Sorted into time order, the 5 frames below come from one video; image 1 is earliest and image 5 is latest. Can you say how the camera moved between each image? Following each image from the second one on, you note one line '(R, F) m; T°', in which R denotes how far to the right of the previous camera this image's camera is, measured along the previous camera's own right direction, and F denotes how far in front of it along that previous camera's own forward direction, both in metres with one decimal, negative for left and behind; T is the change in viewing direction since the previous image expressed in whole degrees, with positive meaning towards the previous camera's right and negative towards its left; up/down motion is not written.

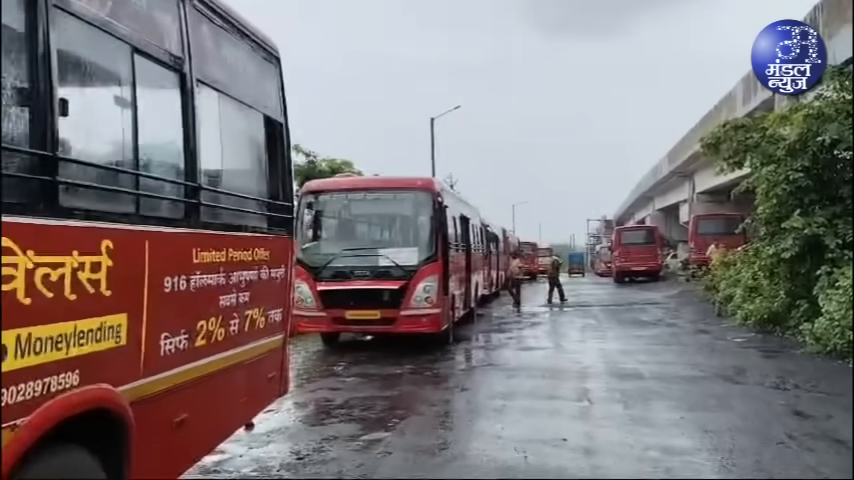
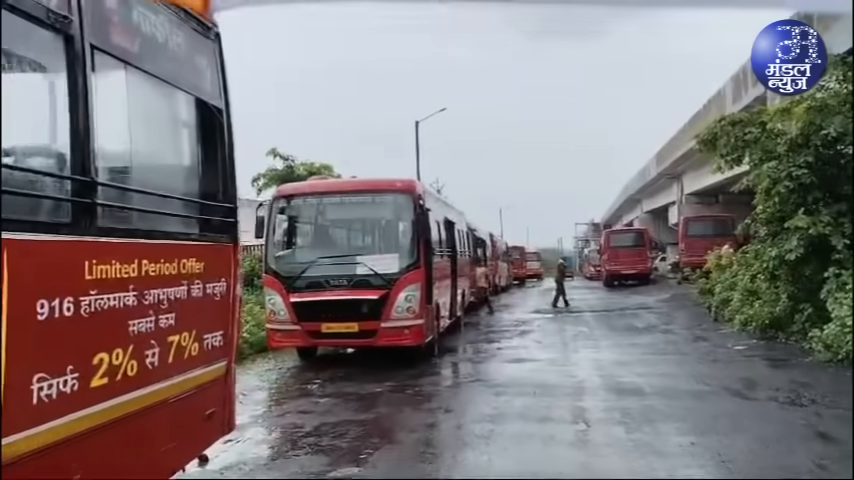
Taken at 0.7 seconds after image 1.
(+0.1, +0.7) m; +1°
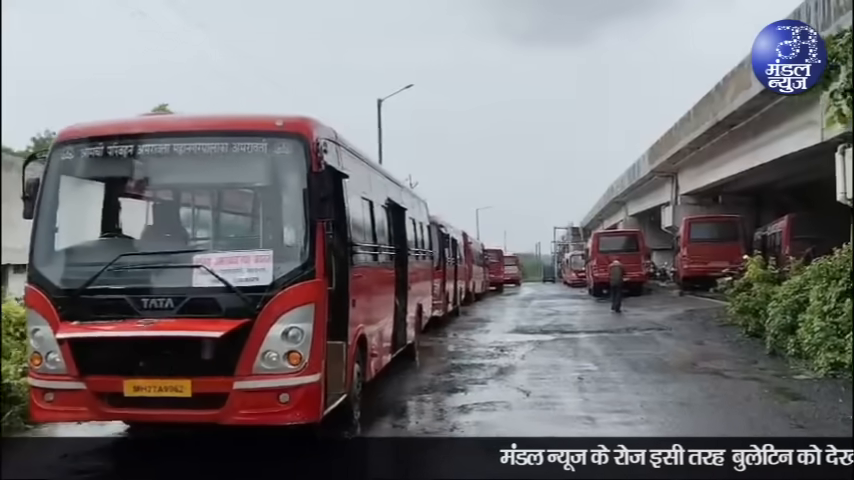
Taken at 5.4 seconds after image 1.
(+0.6, +4.8) m; +2°
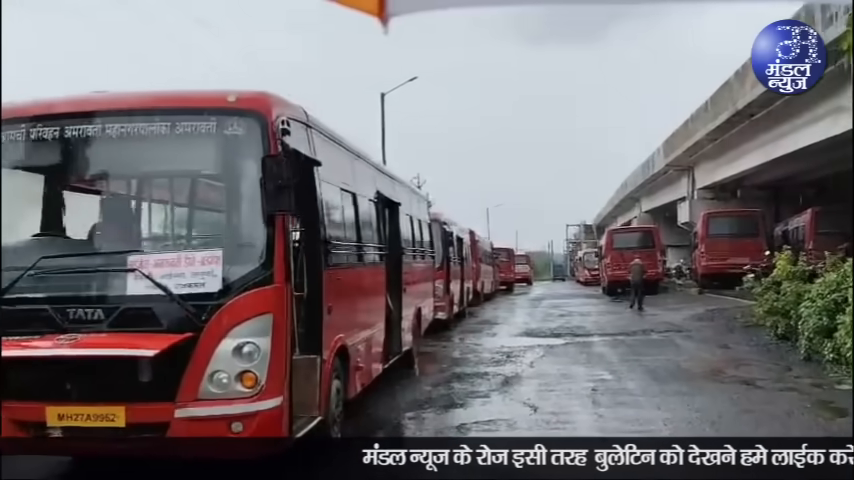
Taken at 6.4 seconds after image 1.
(+0.2, +0.9) m; -1°
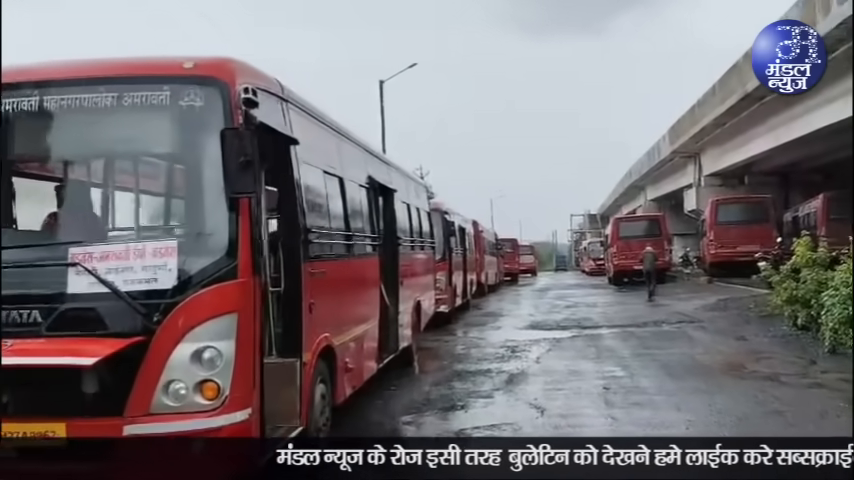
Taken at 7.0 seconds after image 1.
(+0.1, +0.6) m; 0°
